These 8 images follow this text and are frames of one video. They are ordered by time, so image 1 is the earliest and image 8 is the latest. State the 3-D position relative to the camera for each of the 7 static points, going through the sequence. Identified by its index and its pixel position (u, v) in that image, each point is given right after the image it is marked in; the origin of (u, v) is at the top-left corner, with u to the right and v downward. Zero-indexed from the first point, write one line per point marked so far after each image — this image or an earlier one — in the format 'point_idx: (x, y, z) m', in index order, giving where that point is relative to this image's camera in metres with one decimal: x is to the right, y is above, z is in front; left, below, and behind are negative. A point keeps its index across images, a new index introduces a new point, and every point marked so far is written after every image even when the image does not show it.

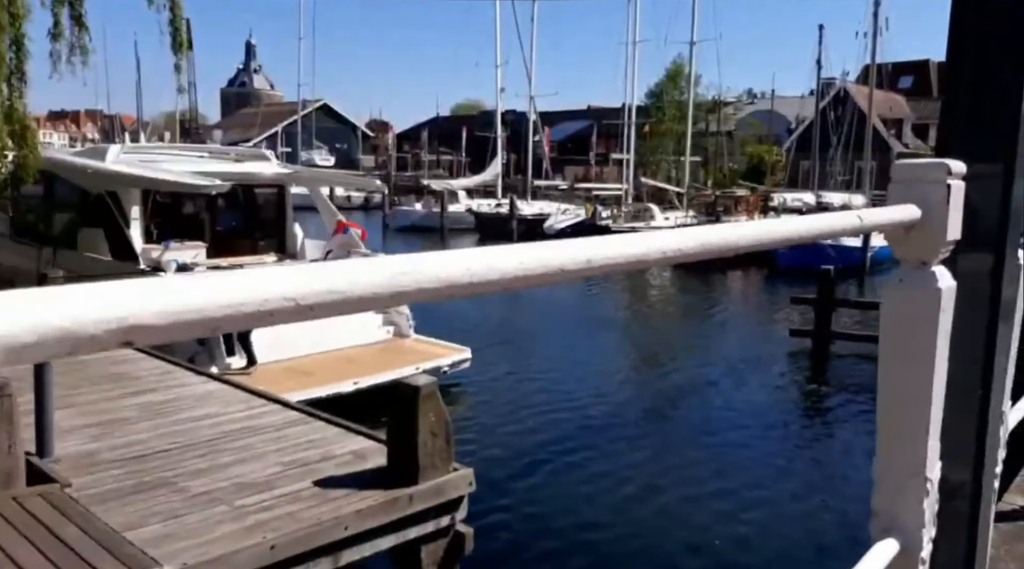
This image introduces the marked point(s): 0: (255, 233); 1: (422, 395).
0: (-4.4, +0.9, +13.5) m
1: (-0.6, -0.7, +5.3) m
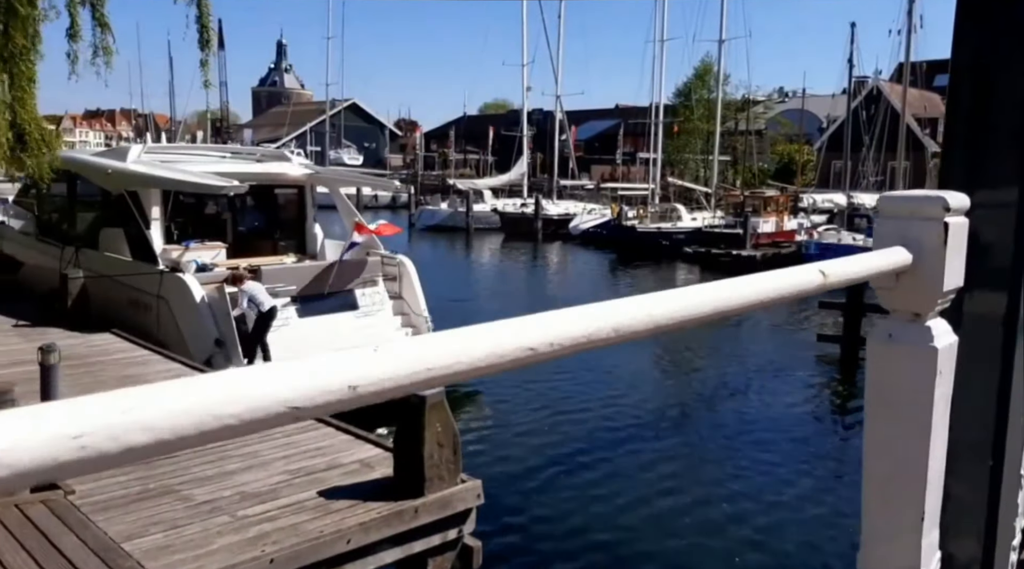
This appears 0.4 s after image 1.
0: (-4.0, +0.9, +13.4) m
1: (-0.5, -0.8, +5.1) m
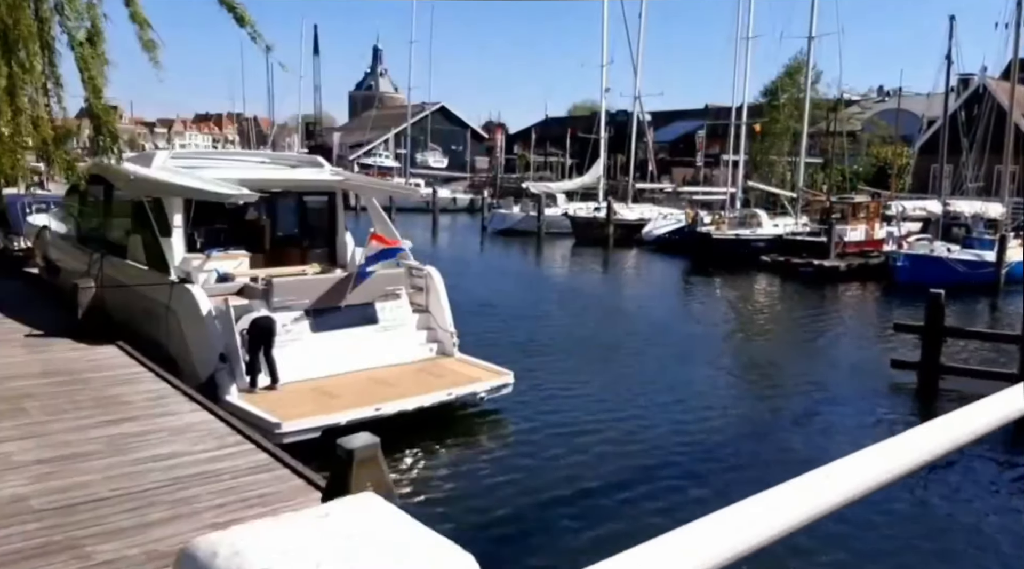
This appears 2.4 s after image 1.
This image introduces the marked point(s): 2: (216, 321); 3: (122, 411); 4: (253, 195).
0: (-3.4, +0.7, +13.0) m
1: (-0.8, -1.0, +4.3) m
2: (-3.5, -0.4, +9.6) m
3: (-3.5, -1.1, +7.1) m
4: (-3.3, +1.1, +10.1) m
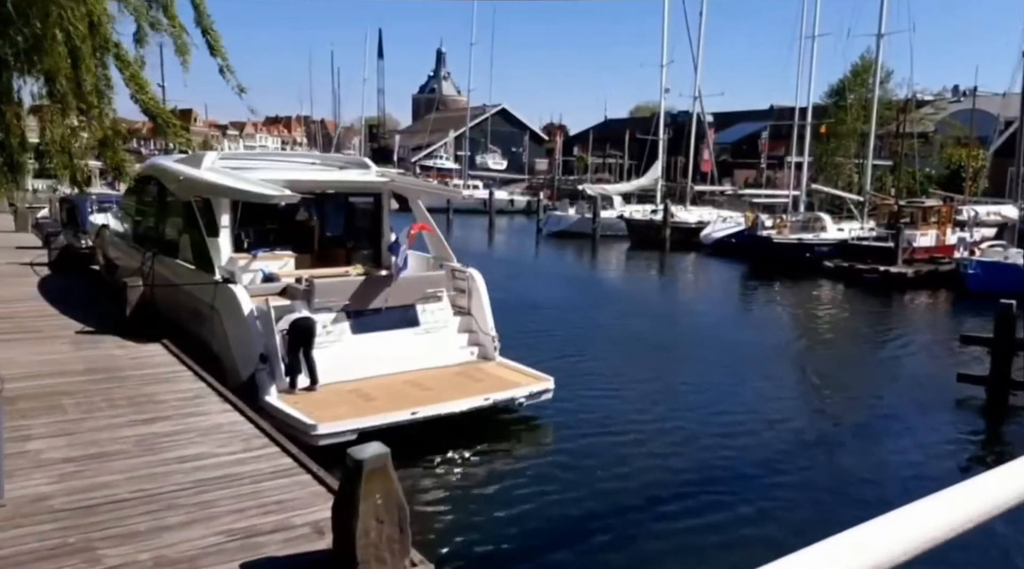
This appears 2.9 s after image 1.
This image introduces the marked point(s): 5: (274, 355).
0: (-2.6, +0.7, +13.0) m
1: (-0.8, -1.0, +4.2) m
2: (-3.1, -0.4, +9.7) m
3: (-3.2, -1.1, +7.1) m
4: (-2.8, +1.1, +10.1) m
5: (-2.9, -0.8, +9.6) m
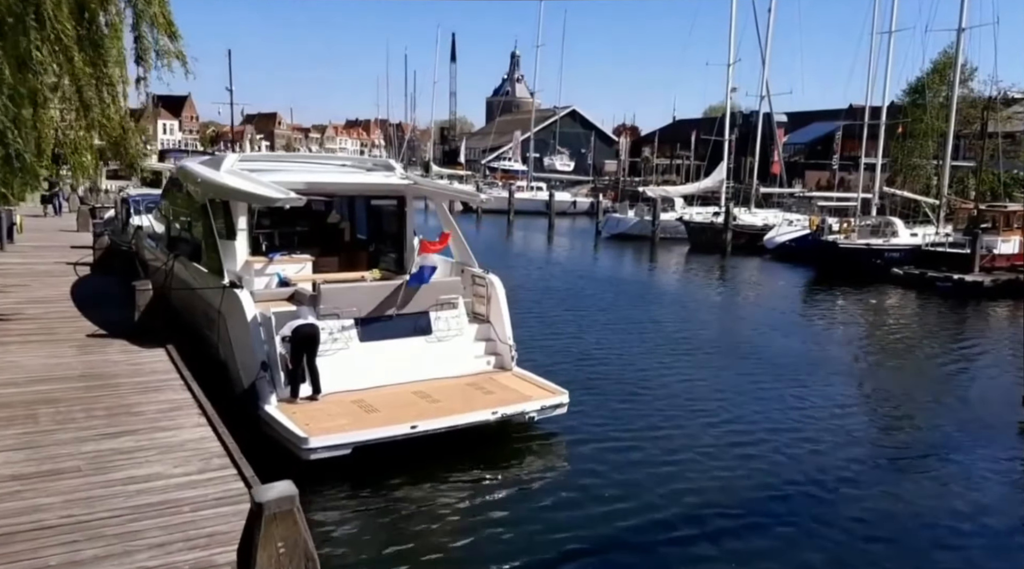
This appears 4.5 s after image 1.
0: (-2.2, +0.6, +12.7) m
1: (-1.2, -1.1, +3.8) m
2: (-3.0, -0.5, +9.4) m
3: (-3.3, -1.2, +6.9) m
4: (-2.6, +1.0, +9.8) m
5: (-2.8, -0.9, +9.3) m
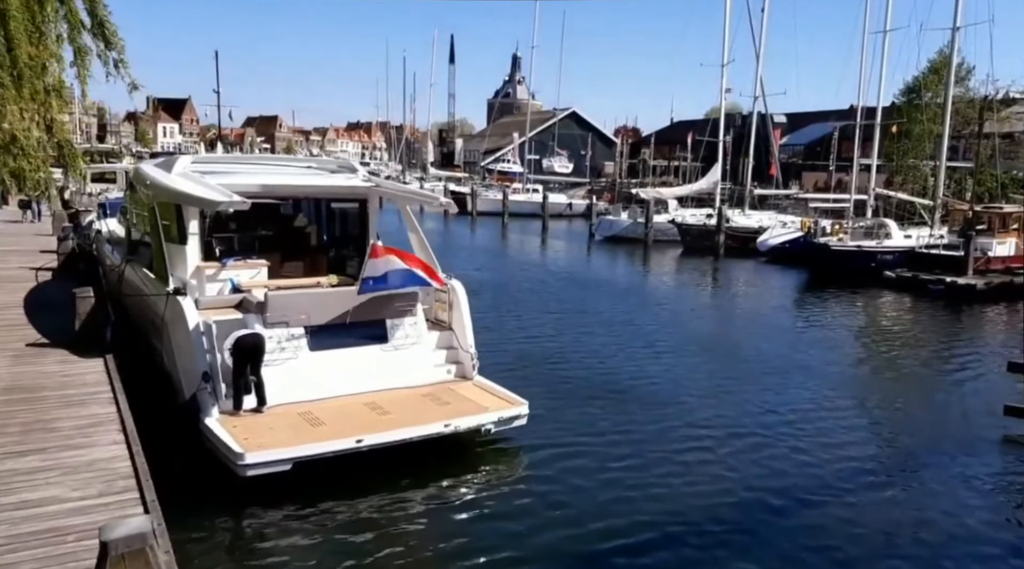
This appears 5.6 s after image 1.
0: (-2.7, +0.5, +12.3) m
1: (-1.7, -1.1, +3.4) m
2: (-3.5, -0.6, +9.0) m
3: (-3.8, -1.3, +6.5) m
4: (-3.1, +1.0, +9.4) m
5: (-3.3, -1.0, +8.9) m
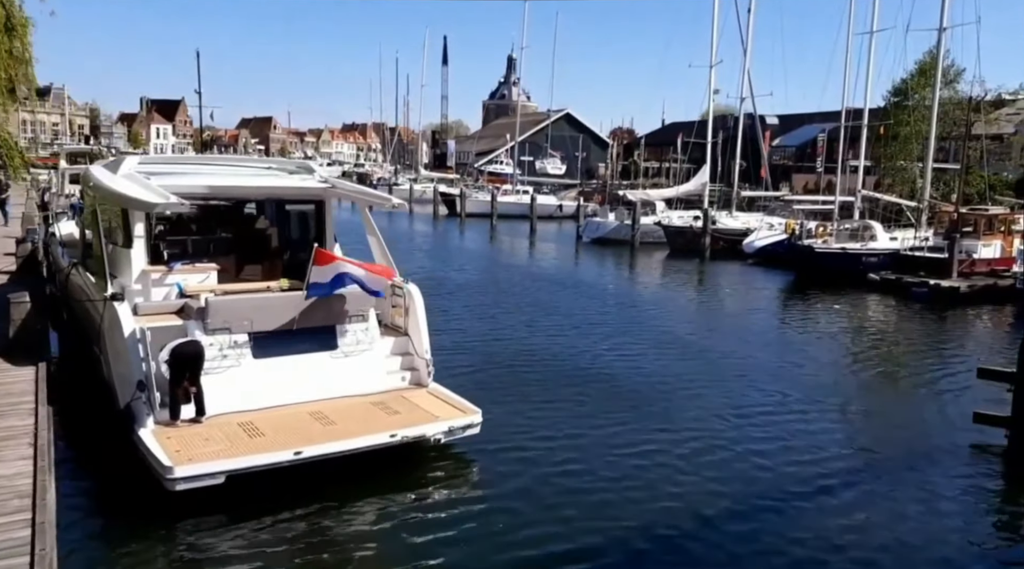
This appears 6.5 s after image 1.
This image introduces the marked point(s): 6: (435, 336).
0: (-3.3, +0.5, +12.0) m
1: (-2.2, -1.2, +3.0) m
2: (-4.0, -0.6, +8.7) m
3: (-4.4, -1.3, +6.2) m
4: (-3.7, +0.9, +9.1) m
5: (-3.8, -1.0, +8.6) m
6: (-1.7, -1.1, +17.4) m
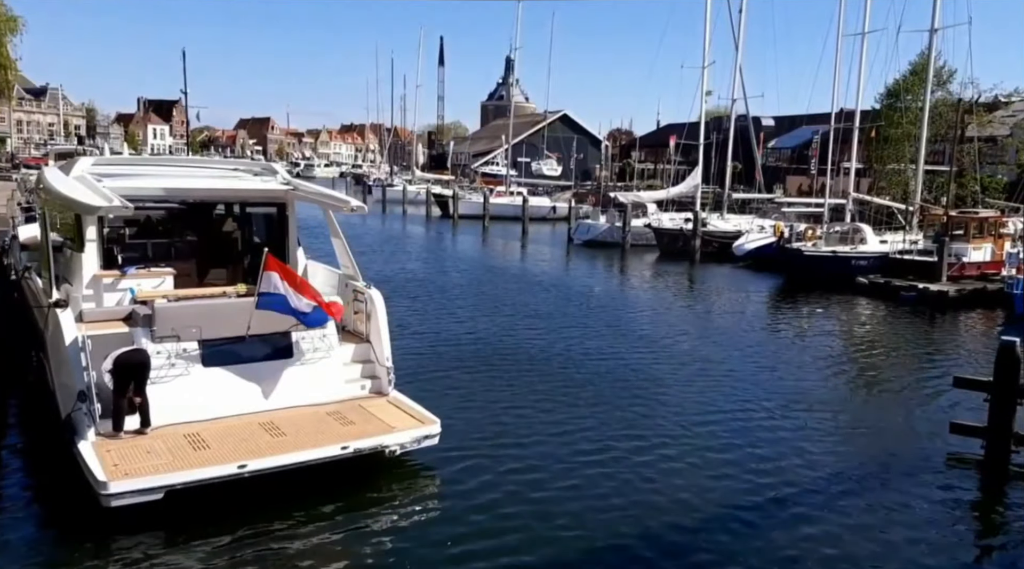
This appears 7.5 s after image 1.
0: (-3.8, +0.4, +11.7) m
1: (-2.7, -1.2, +2.7) m
2: (-4.5, -0.7, +8.4) m
3: (-4.9, -1.4, +5.9) m
4: (-4.2, +0.8, +8.8) m
5: (-4.3, -1.1, +8.3) m
6: (-2.2, -1.2, +17.1) m
